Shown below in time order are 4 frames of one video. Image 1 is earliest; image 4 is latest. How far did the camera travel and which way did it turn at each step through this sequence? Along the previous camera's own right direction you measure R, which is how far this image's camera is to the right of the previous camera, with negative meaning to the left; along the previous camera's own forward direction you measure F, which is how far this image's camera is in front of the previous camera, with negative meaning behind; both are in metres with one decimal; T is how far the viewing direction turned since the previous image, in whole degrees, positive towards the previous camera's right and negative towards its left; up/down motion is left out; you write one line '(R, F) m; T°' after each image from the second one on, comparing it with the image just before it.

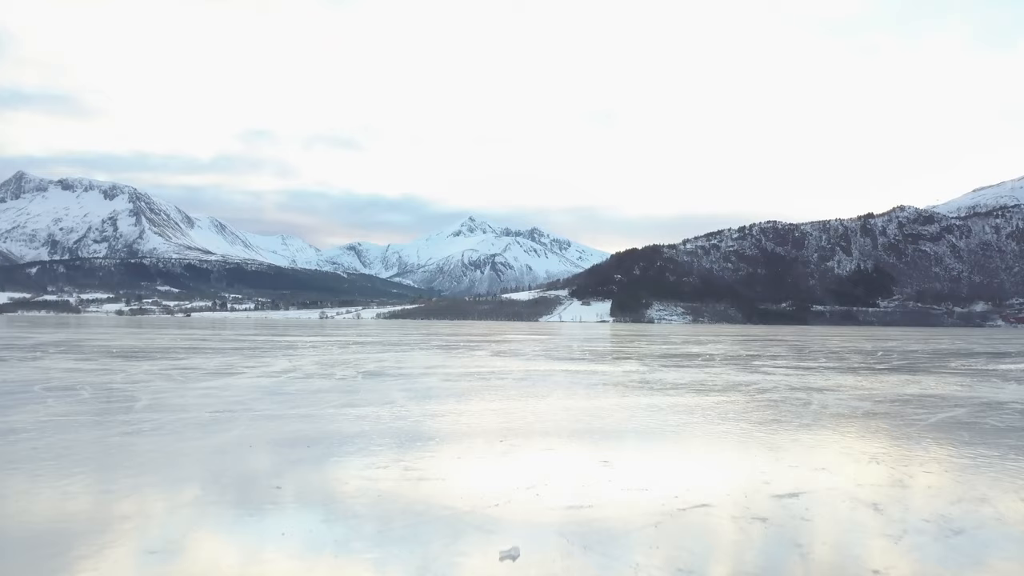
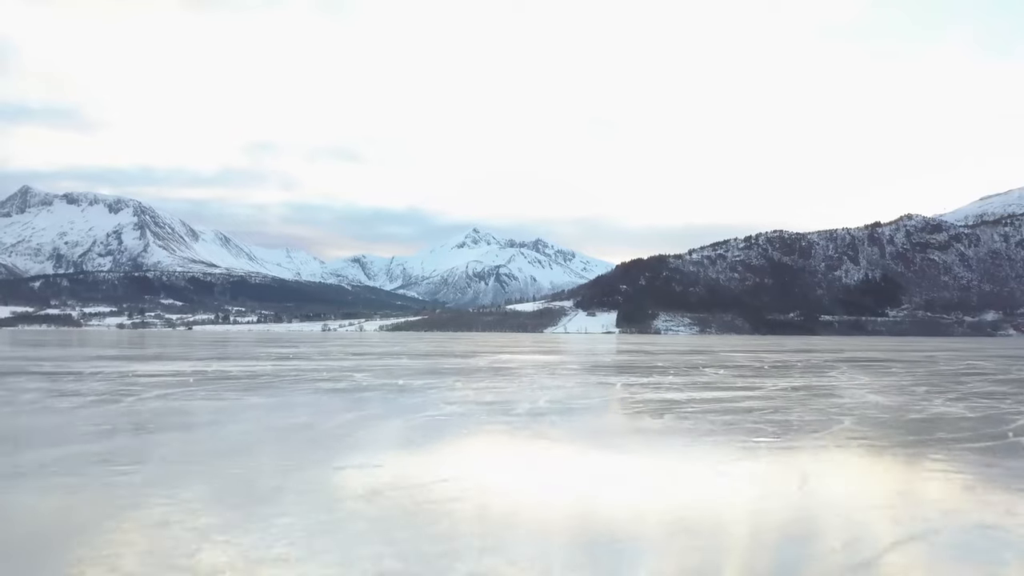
(0.0, +1.1) m; 0°
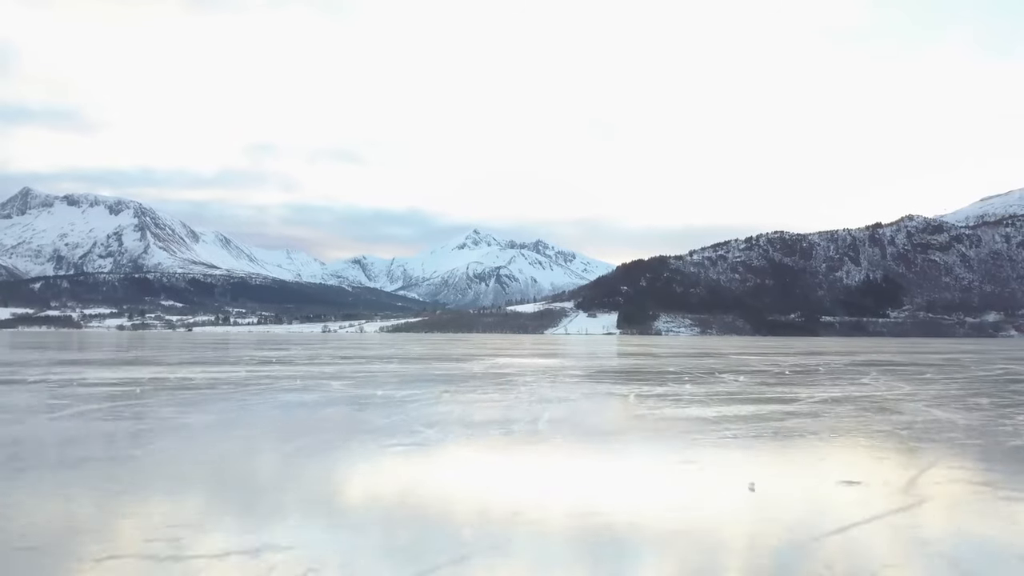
(0.0, +0.2) m; 0°
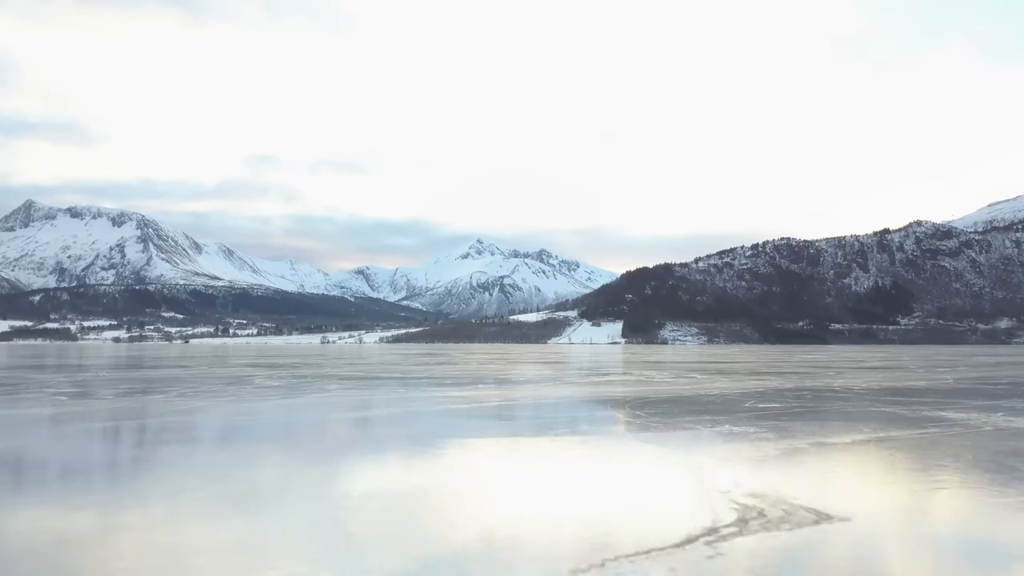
(+0.3, +1.9) m; 0°
